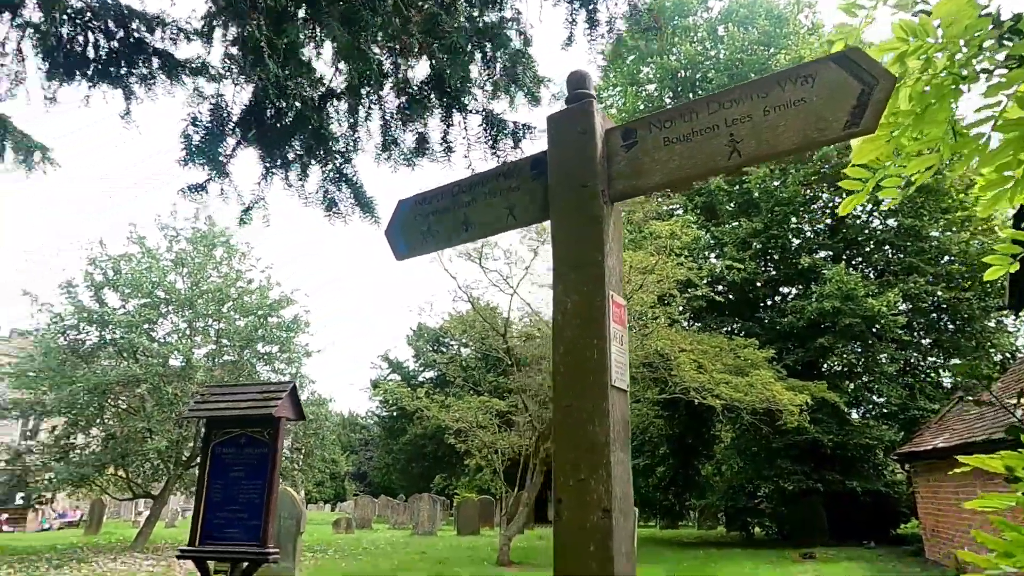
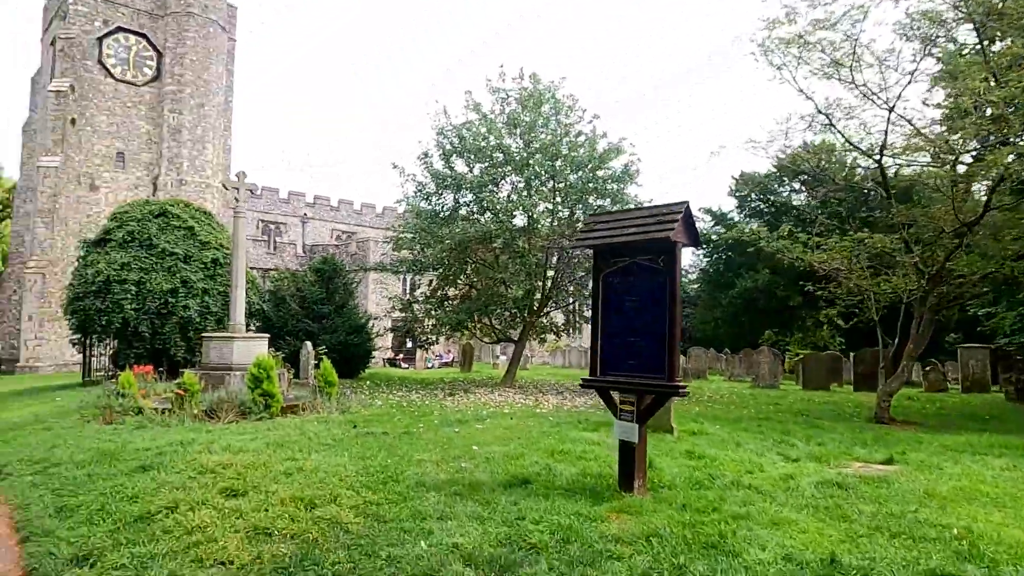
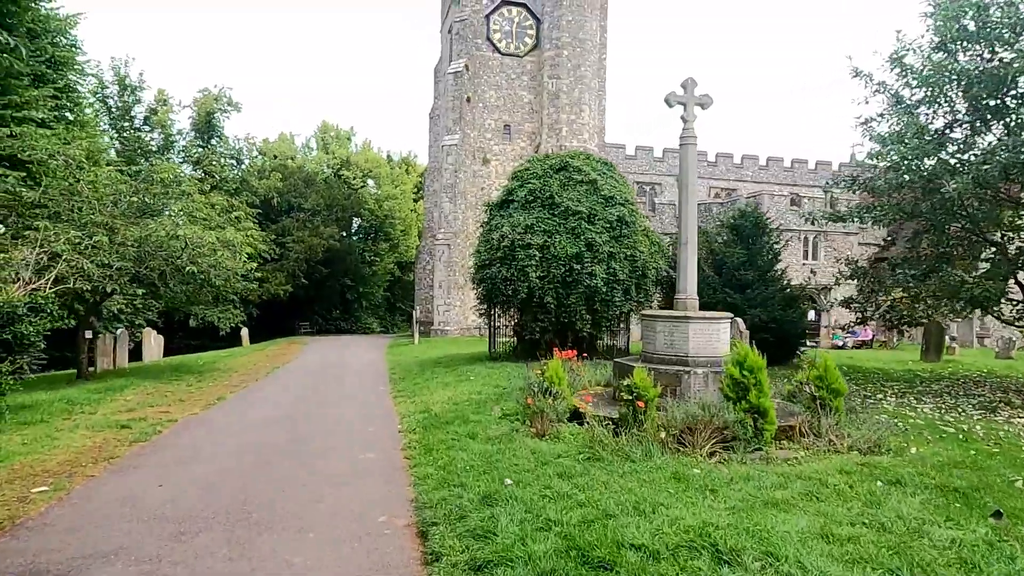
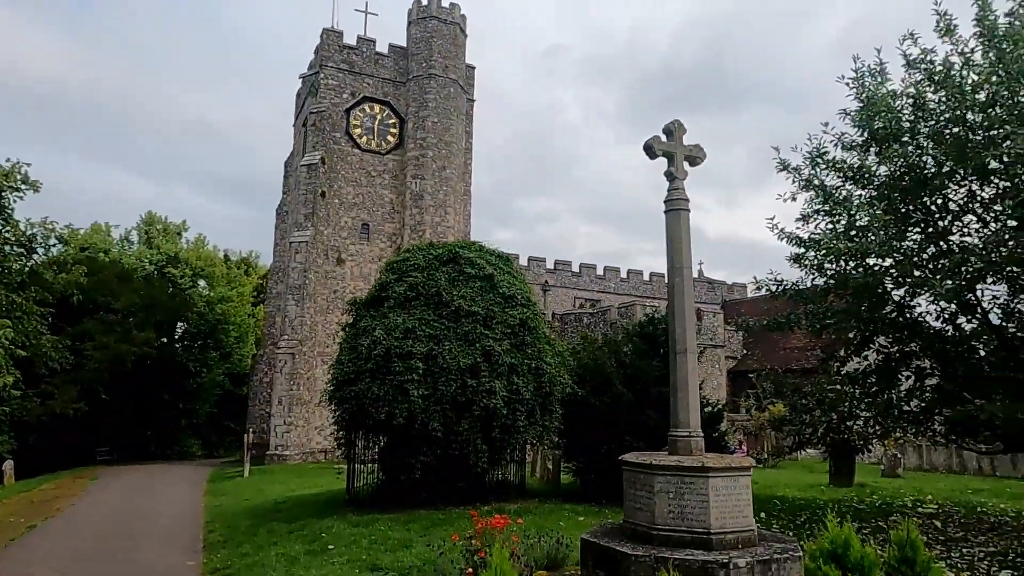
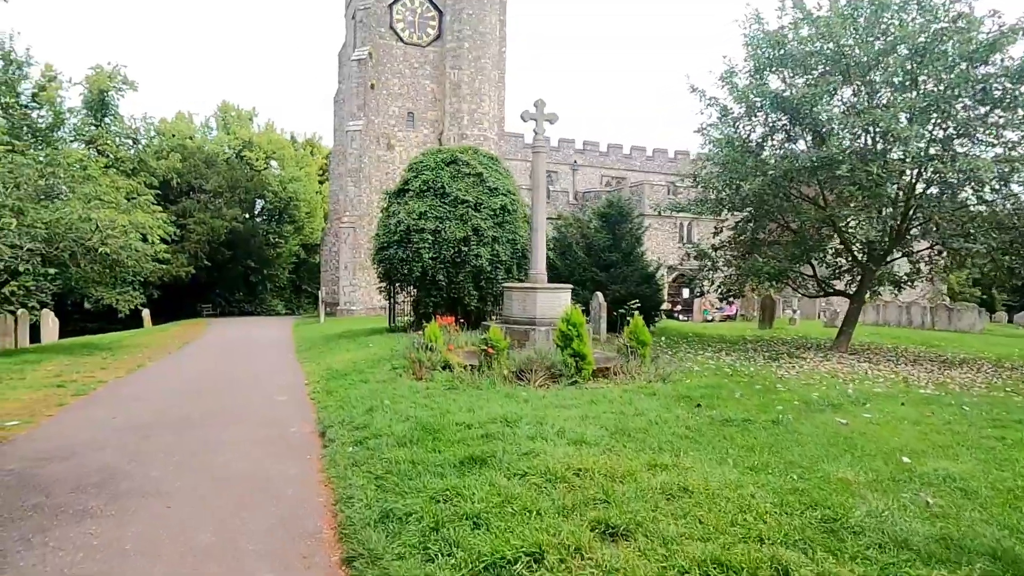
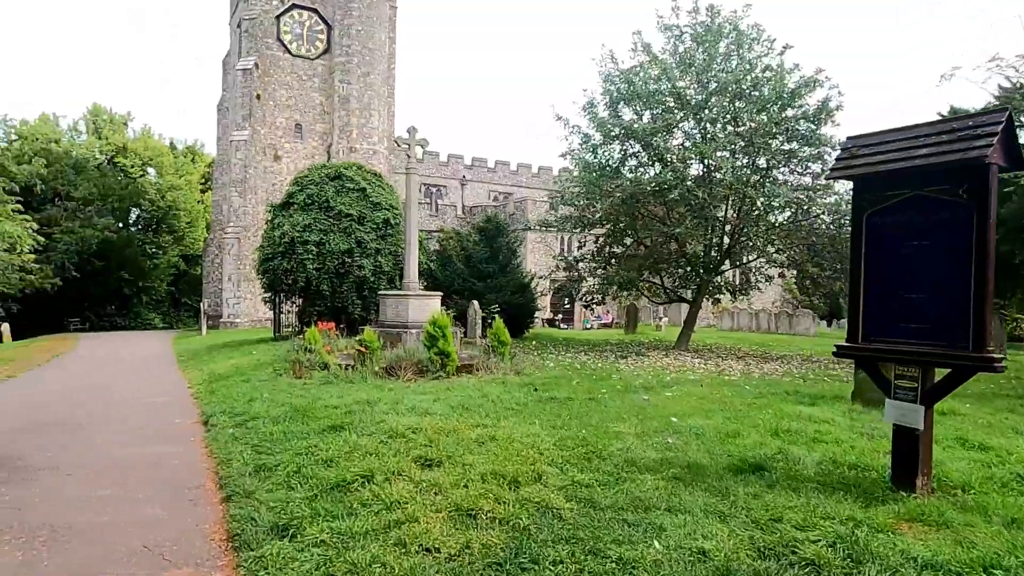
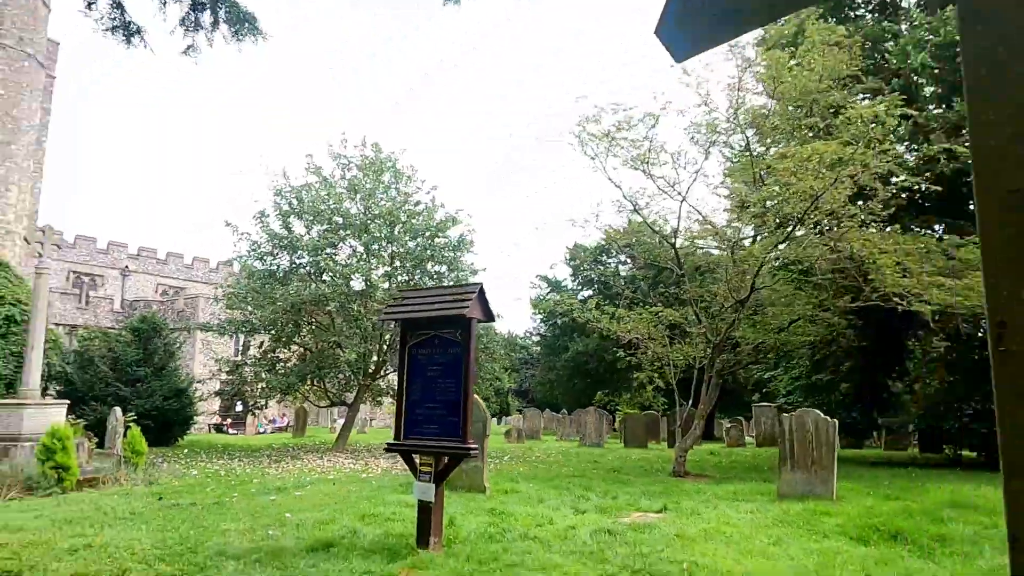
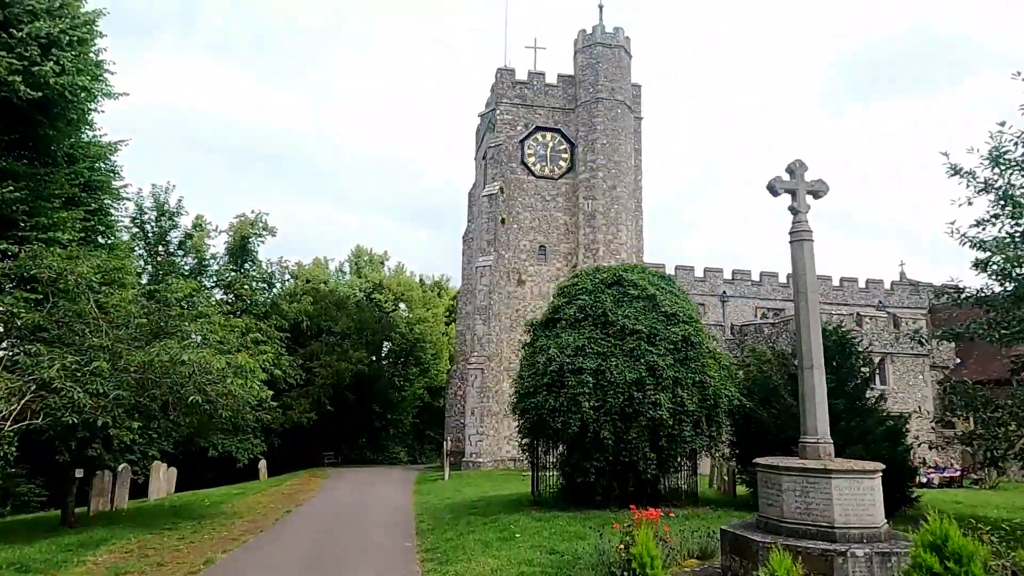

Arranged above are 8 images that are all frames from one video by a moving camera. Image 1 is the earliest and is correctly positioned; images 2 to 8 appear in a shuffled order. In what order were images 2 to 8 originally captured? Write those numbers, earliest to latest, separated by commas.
7, 2, 6, 5, 3, 8, 4
